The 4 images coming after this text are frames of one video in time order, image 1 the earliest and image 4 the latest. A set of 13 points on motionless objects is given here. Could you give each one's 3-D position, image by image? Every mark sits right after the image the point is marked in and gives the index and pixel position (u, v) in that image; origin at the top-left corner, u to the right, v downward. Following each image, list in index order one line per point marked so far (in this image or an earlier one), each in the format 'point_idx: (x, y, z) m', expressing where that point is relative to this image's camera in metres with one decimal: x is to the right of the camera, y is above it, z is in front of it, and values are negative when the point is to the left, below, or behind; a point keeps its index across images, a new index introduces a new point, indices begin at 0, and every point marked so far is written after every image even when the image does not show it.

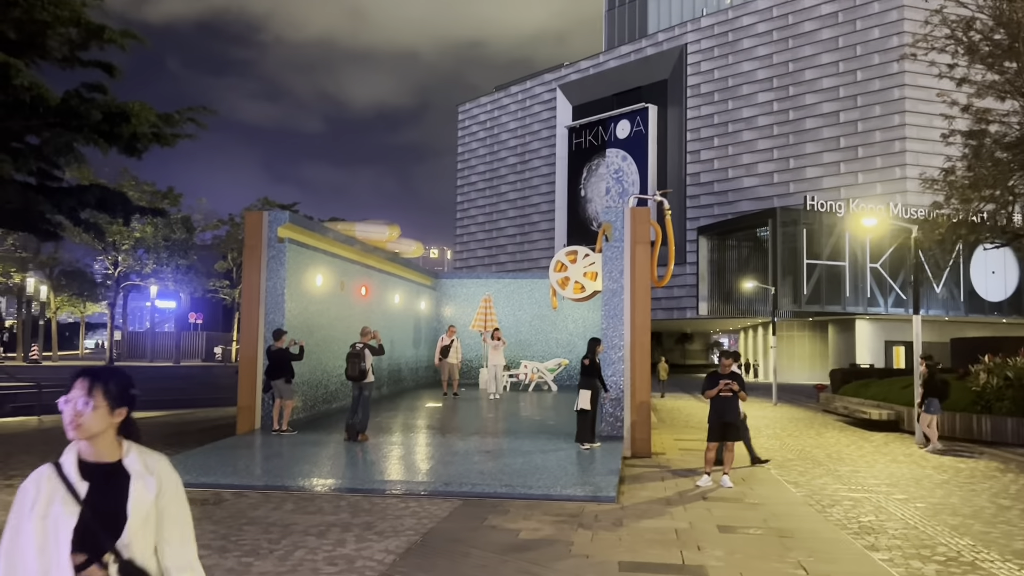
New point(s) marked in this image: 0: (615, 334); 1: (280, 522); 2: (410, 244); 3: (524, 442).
0: (+1.4, -0.6, +11.7) m
1: (-1.9, -1.9, +6.8) m
2: (-2.1, +1.0, +17.9) m
3: (+0.2, -2.1, +11.2) m
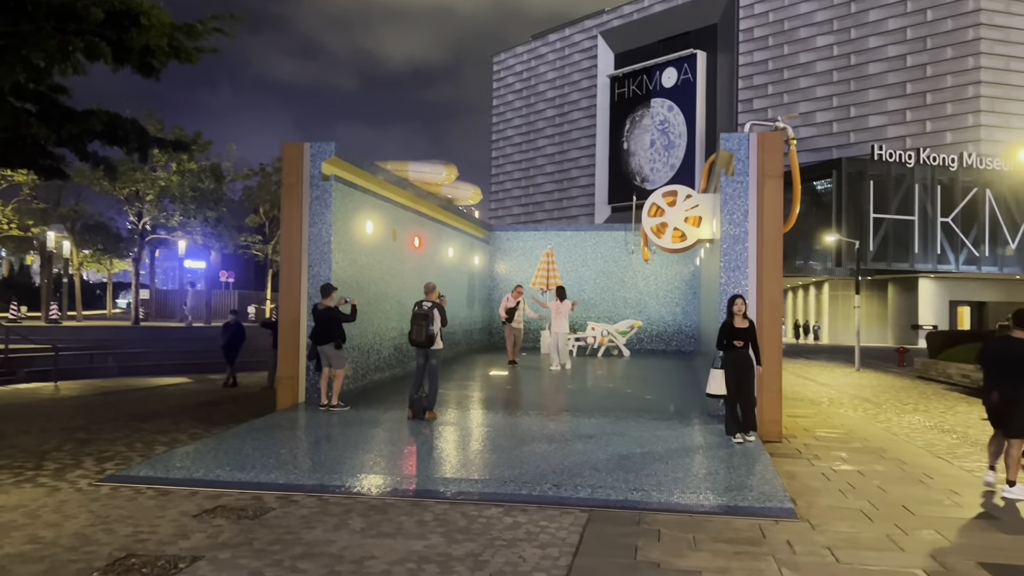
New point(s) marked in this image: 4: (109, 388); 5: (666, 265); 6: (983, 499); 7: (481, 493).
0: (+2.5, 0.0, +9.5) m
1: (-0.9, -1.5, +4.8) m
2: (-0.8, +1.9, +15.7) m
3: (+1.3, -1.5, +9.1) m
4: (-7.1, -1.8, +15.0) m
5: (+3.4, +0.5, +18.5) m
6: (+3.6, -1.6, +6.5) m
7: (-0.2, -1.5, +6.3) m
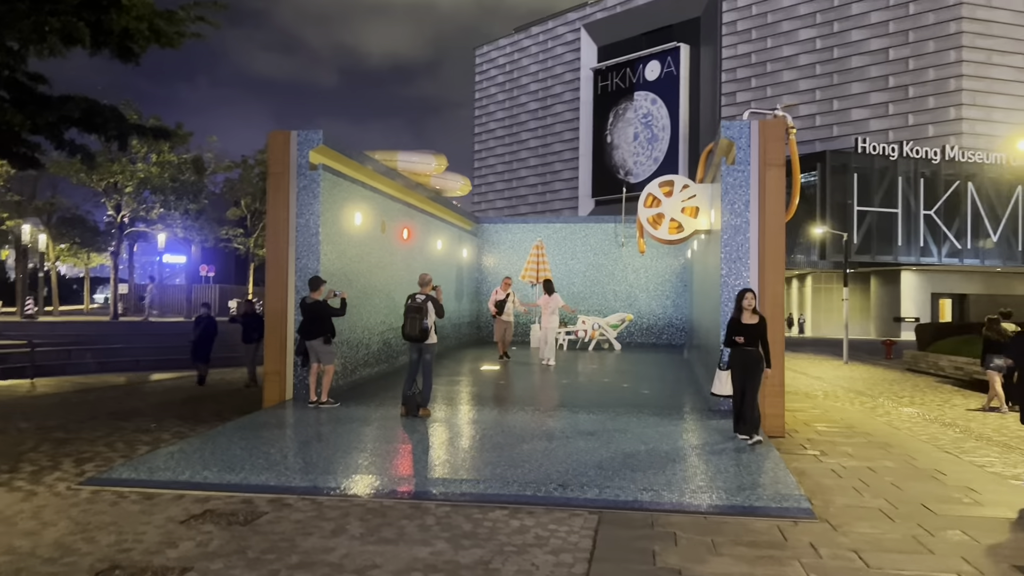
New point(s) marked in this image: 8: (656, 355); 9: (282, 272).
0: (+2.5, +0.1, +9.3) m
1: (-0.9, -1.4, +4.5) m
2: (-1.0, +2.0, +15.4) m
3: (+1.3, -1.4, +8.9) m
4: (-7.3, -1.7, +14.6) m
5: (+3.1, +0.7, +18.3) m
6: (+3.7, -1.5, +6.3) m
7: (-0.2, -1.5, +6.0) m
8: (+2.8, -1.3, +16.6) m
9: (-2.8, +0.2, +10.2) m
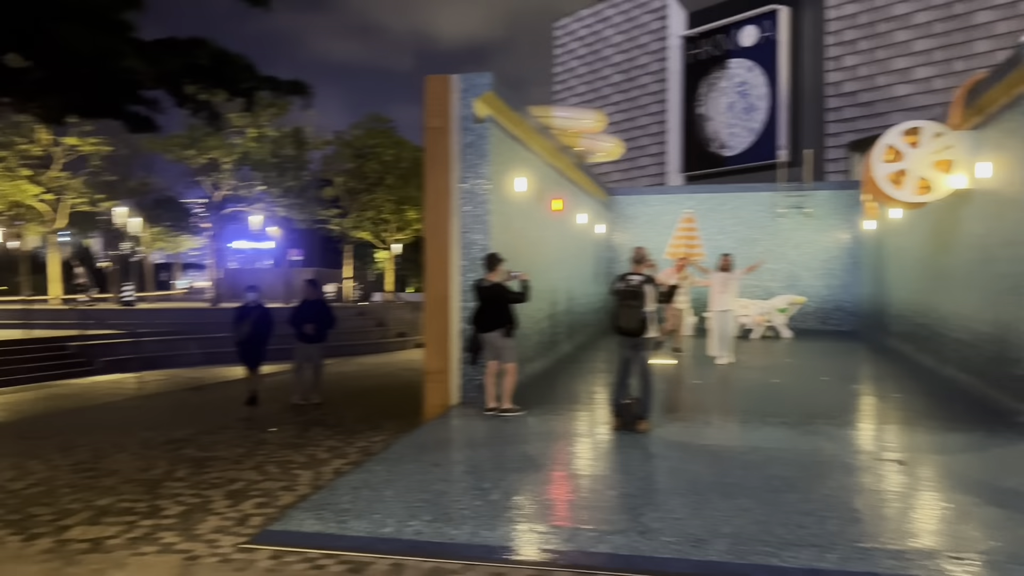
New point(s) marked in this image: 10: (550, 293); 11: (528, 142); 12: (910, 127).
0: (+4.5, +0.3, +7.1) m
1: (+0.8, -1.4, +2.5) m
2: (+1.5, +2.3, +13.3) m
3: (+3.3, -1.2, +6.7) m
4: (-4.8, -1.4, +13.1) m
5: (+5.8, +1.1, +16.0) m
6: (+5.4, -1.4, +4.0) m
7: (+1.6, -1.3, +4.0) m
8: (+5.4, -0.9, +14.3) m
9: (-0.7, +0.4, +8.3) m
10: (+0.5, -0.1, +11.6) m
11: (+0.2, +1.7, +10.0) m
12: (+4.2, +1.7, +8.9) m
